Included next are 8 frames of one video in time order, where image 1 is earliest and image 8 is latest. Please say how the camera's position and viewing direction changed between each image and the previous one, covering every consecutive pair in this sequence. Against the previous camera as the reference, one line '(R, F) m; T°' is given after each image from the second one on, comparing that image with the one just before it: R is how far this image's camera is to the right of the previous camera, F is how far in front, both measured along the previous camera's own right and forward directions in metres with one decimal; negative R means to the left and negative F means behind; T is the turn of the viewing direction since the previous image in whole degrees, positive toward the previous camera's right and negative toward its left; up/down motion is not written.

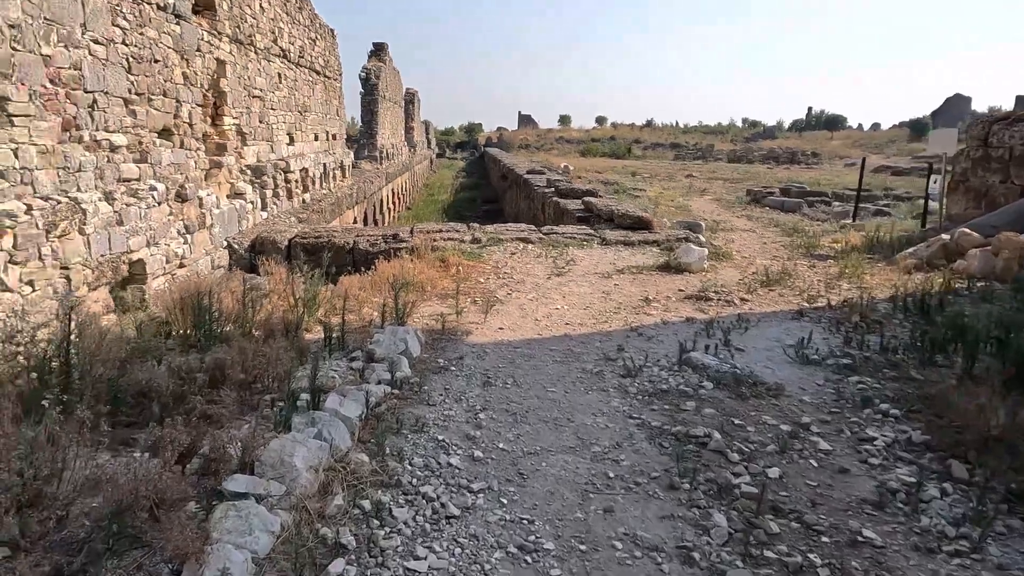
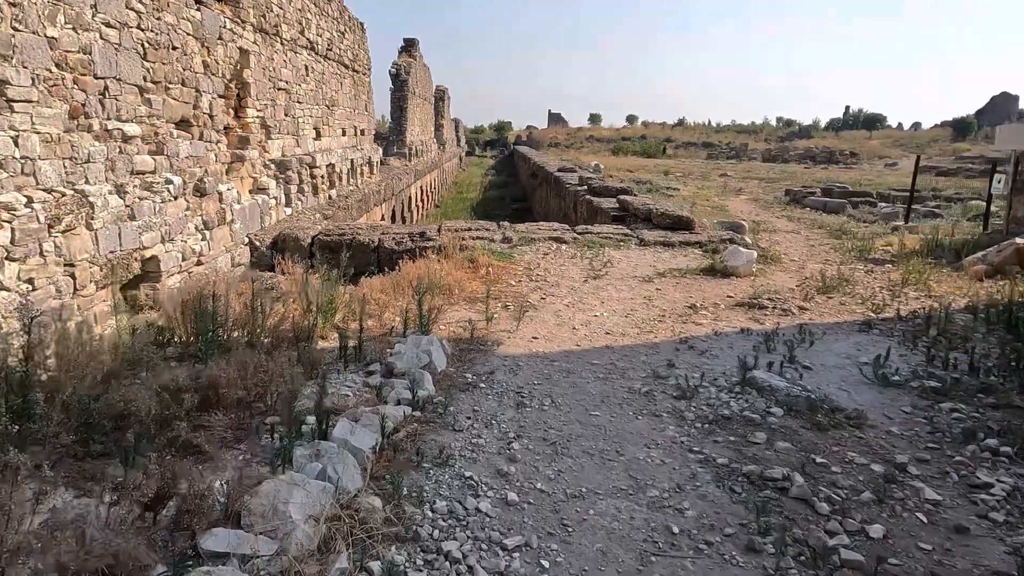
(0.0, +0.4) m; -2°
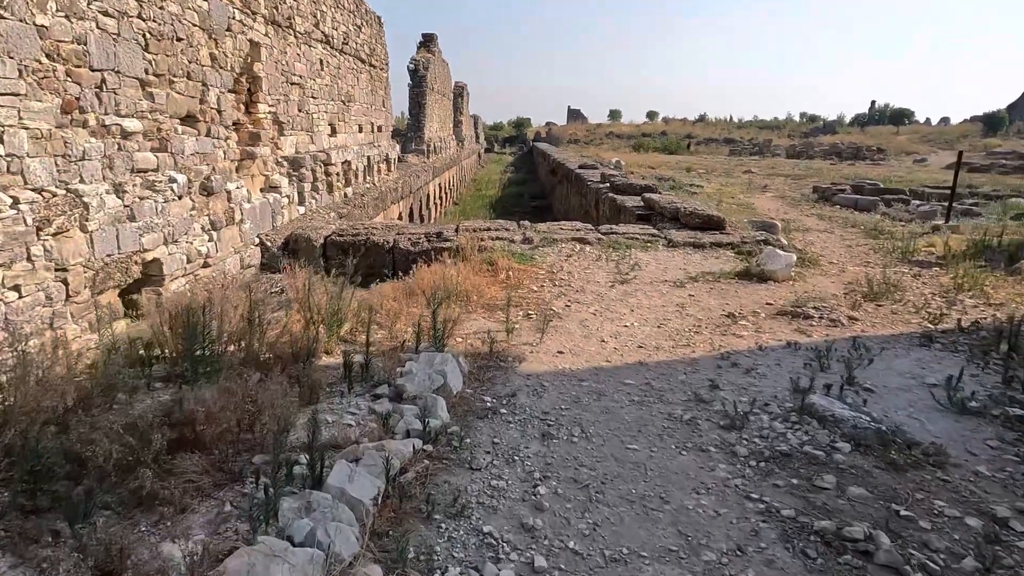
(0.0, +0.3) m; -2°
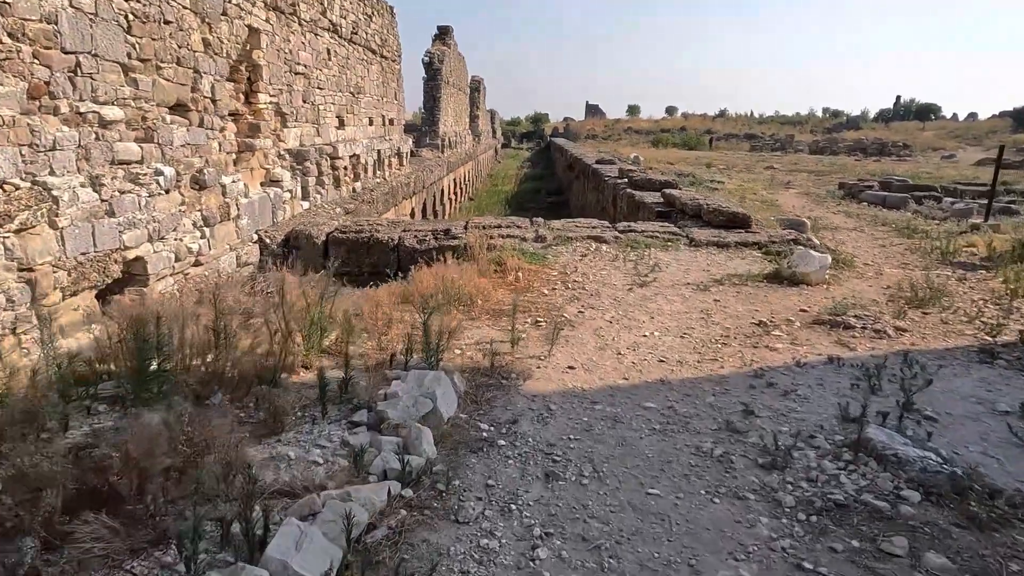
(+0.1, +0.4) m; -1°
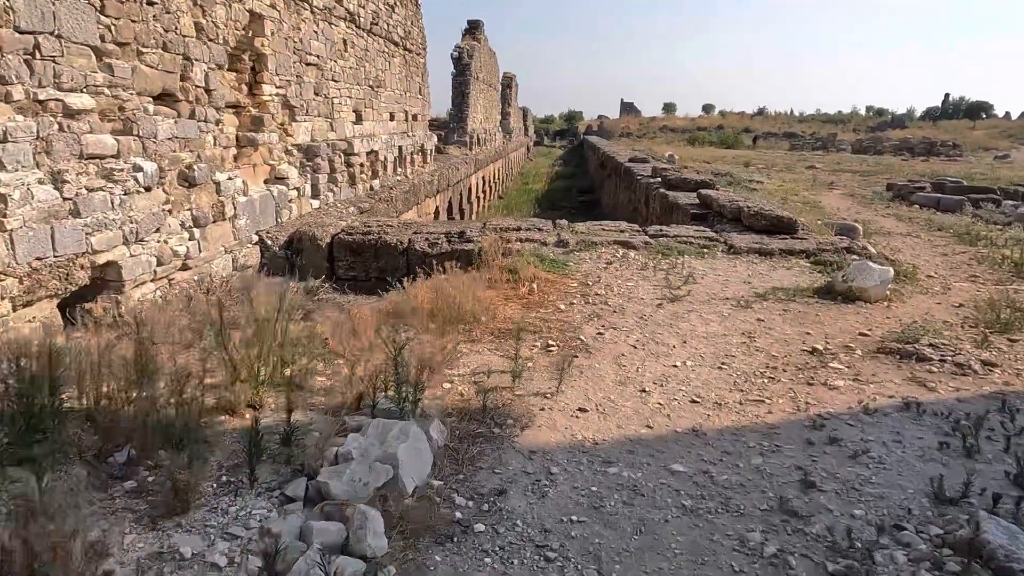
(+0.1, +0.5) m; -3°
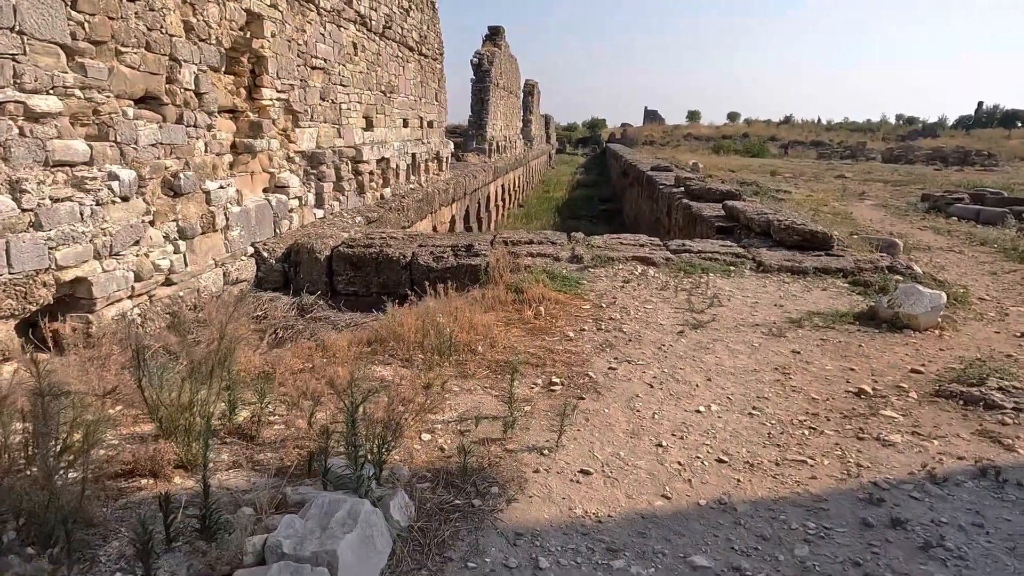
(+0.1, +0.4) m; -2°
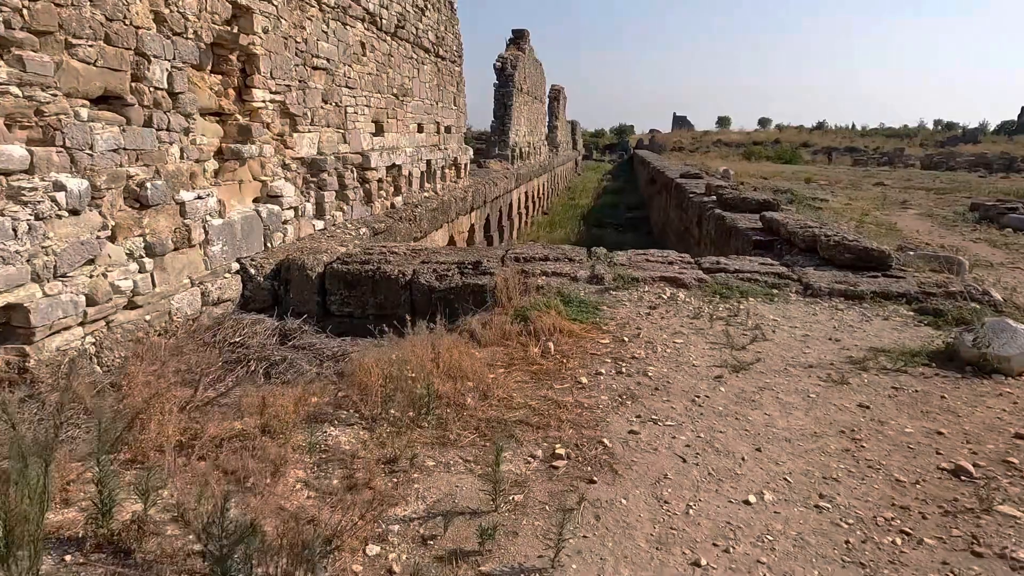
(+0.1, +0.6) m; -2°
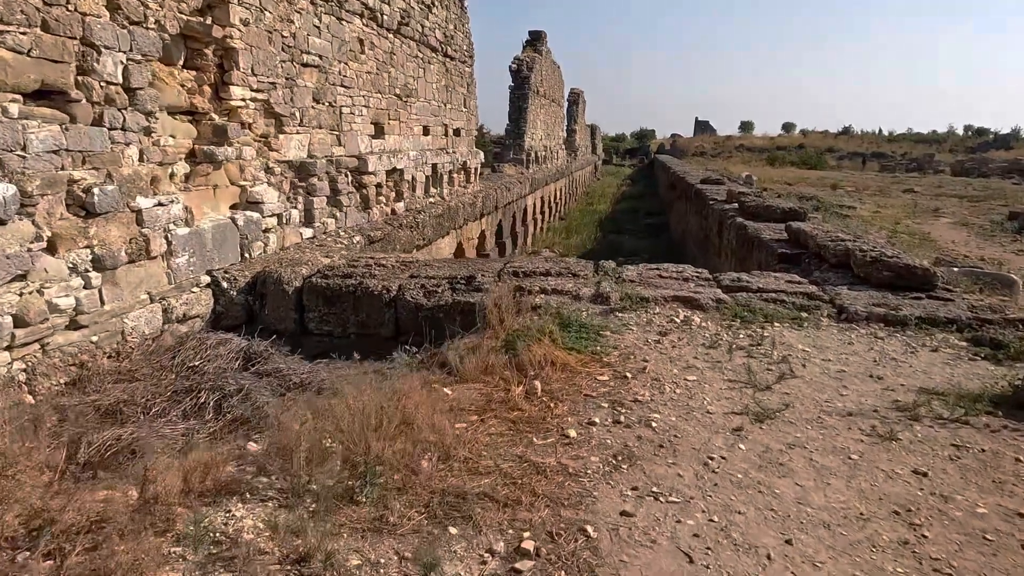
(+0.2, +0.5) m; -2°
